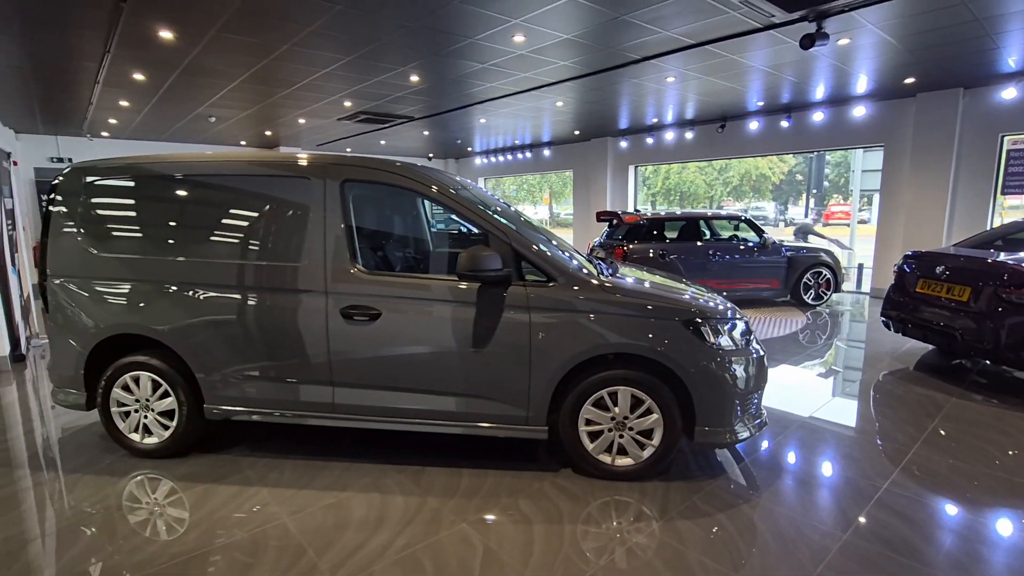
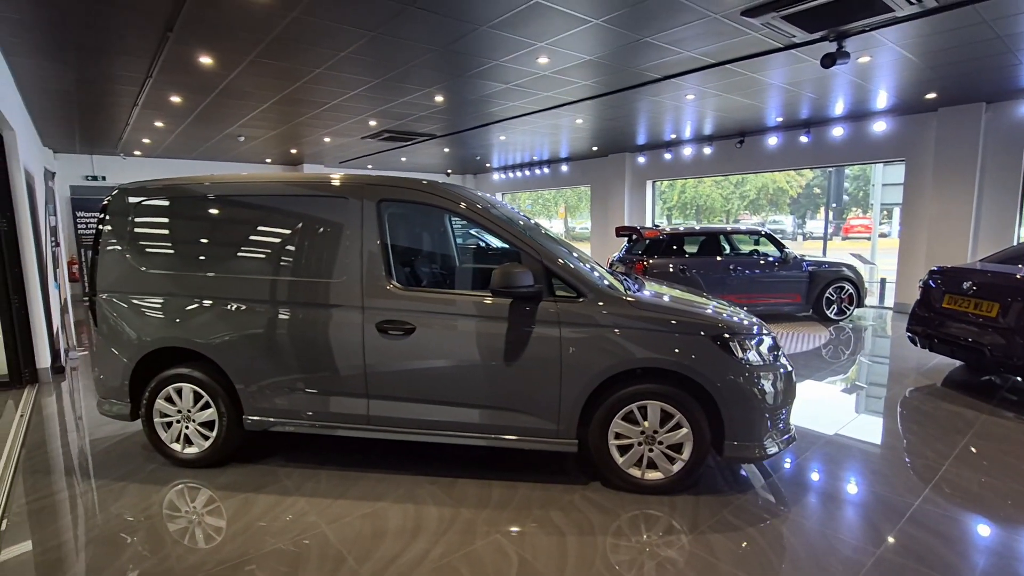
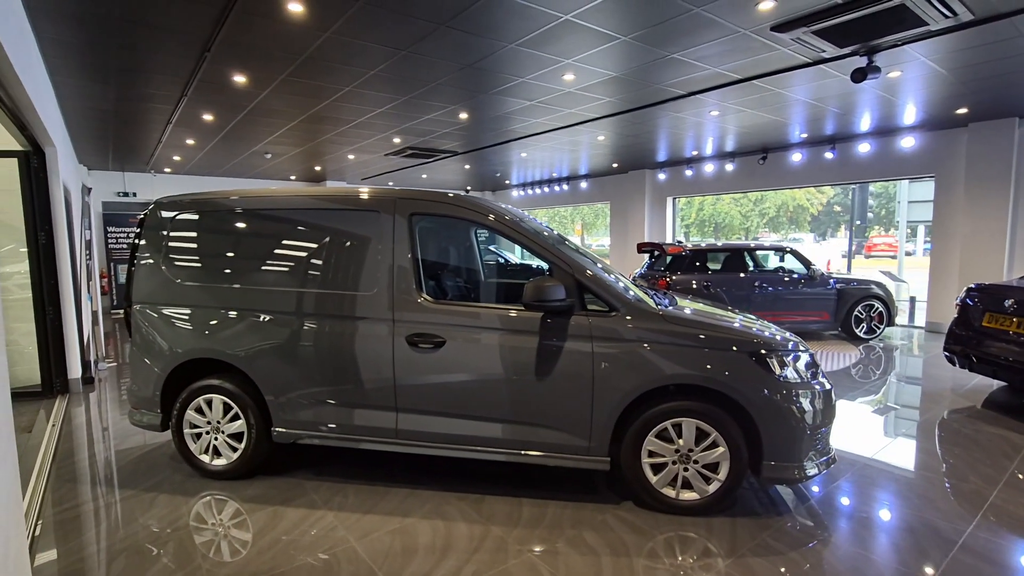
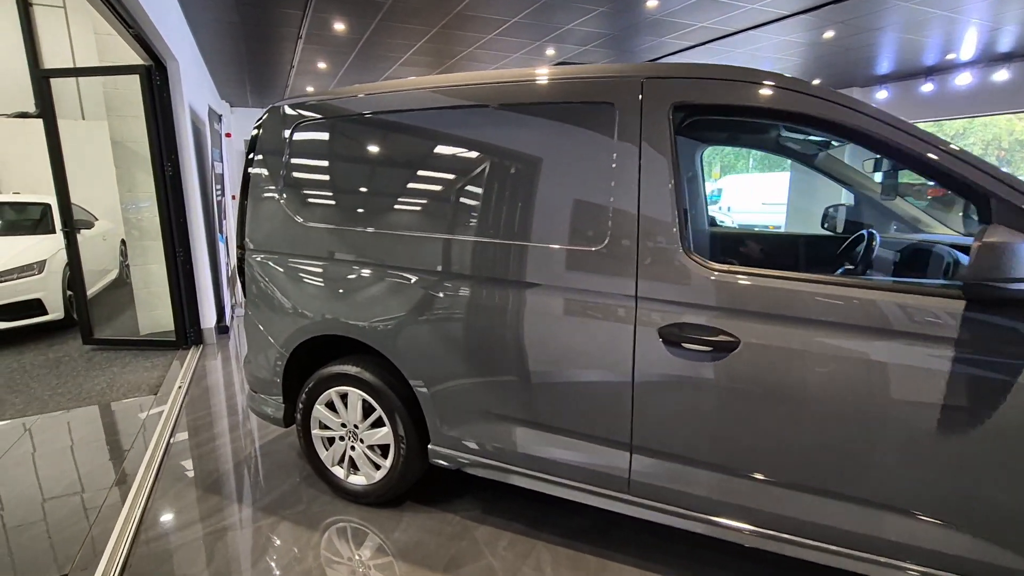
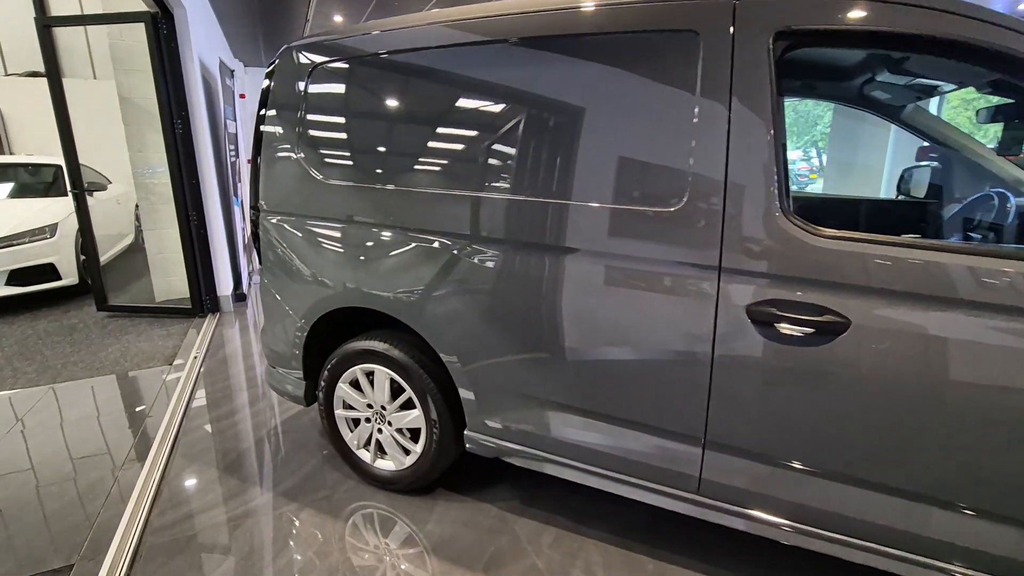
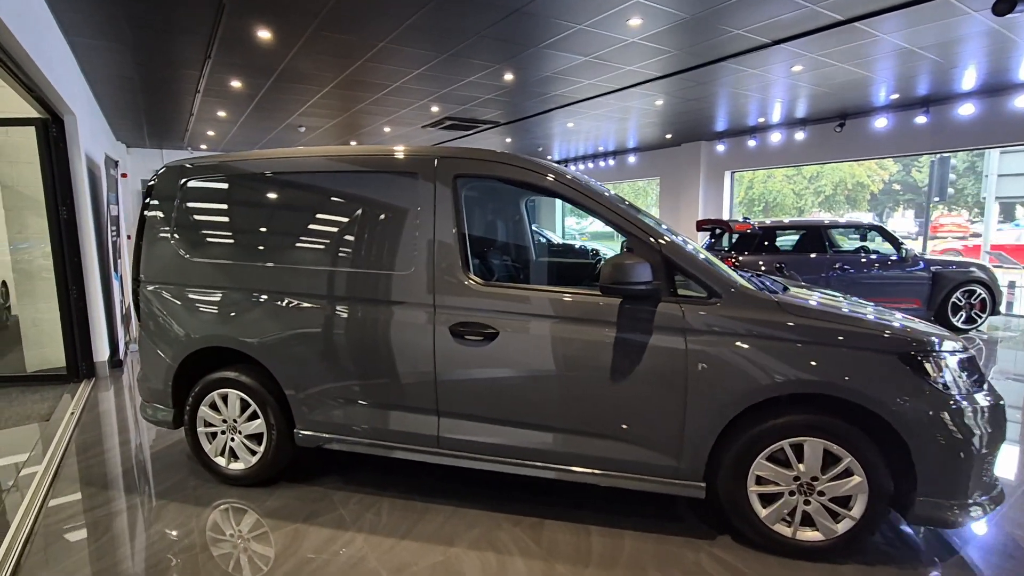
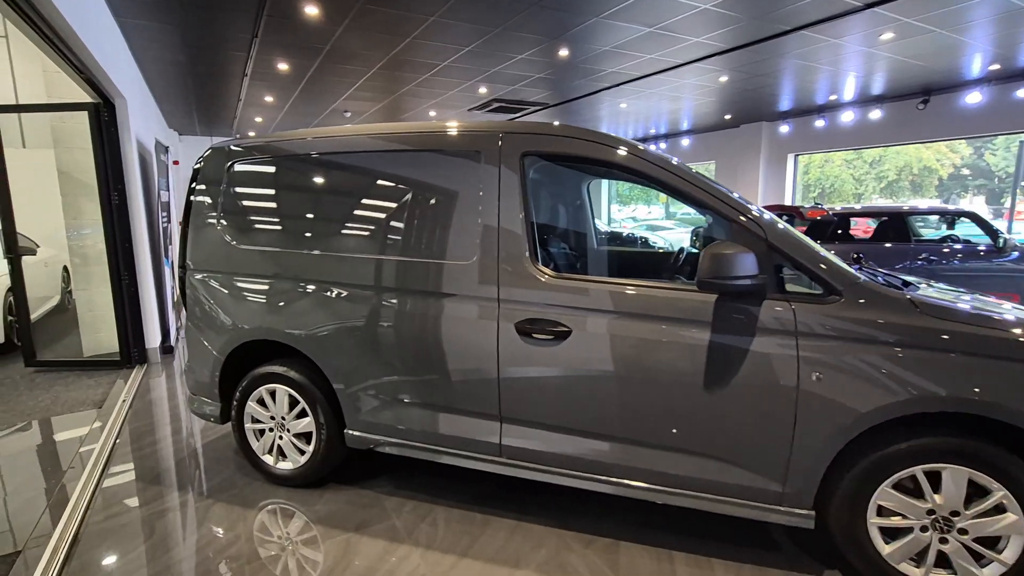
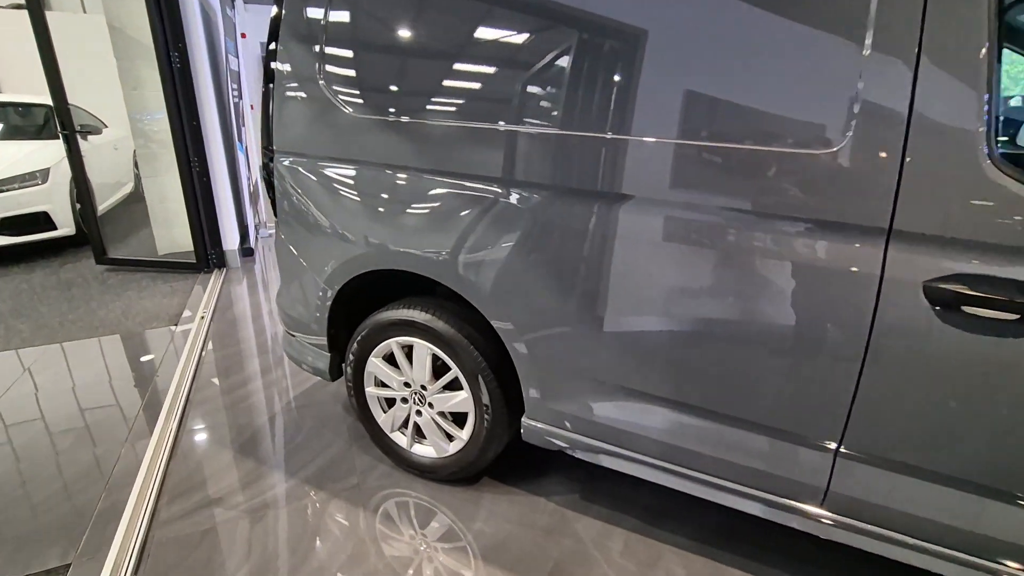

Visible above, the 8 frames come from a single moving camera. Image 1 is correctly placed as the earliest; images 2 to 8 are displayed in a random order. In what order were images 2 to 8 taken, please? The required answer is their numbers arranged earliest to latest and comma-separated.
2, 3, 6, 7, 4, 5, 8
